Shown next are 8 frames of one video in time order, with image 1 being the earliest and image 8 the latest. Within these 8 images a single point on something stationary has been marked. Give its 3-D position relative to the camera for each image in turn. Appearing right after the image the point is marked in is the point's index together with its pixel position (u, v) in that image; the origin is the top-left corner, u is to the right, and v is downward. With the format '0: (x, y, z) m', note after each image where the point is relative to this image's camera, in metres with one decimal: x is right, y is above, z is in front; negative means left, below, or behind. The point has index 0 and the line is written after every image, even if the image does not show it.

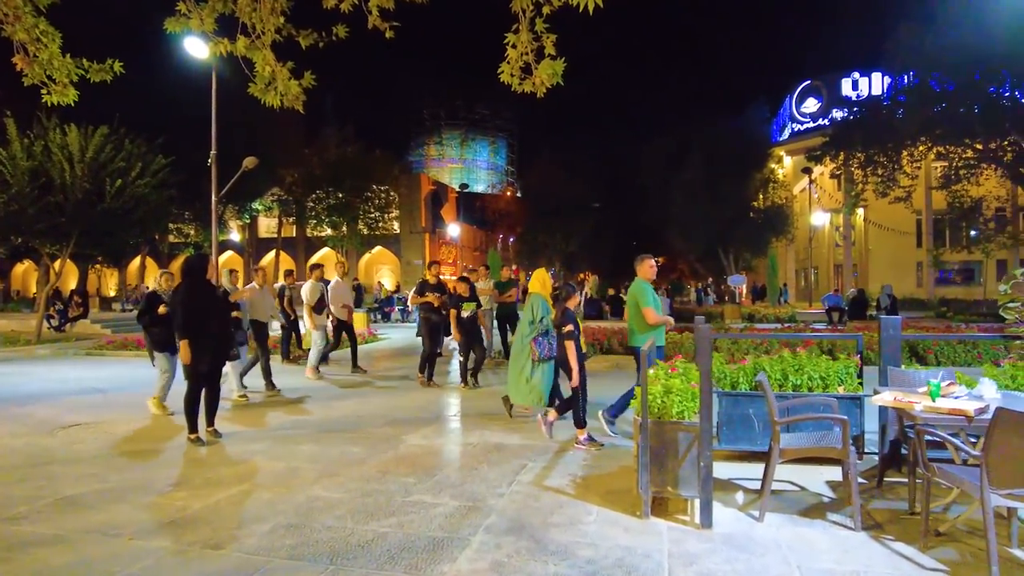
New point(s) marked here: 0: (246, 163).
0: (-7.8, +3.7, +19.3) m
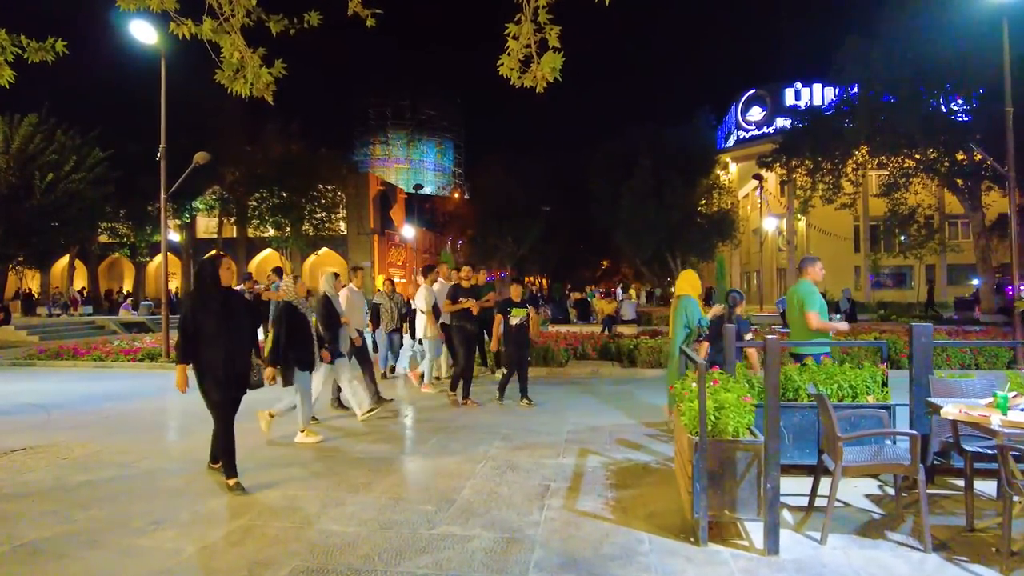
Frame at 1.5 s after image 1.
0: (-8.7, +3.6, +18.1) m
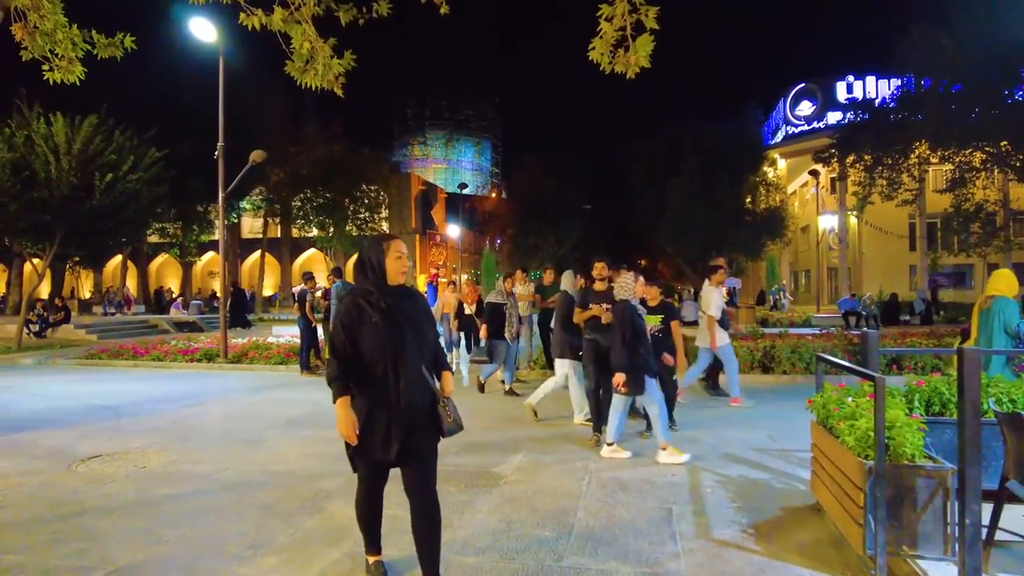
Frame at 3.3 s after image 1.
0: (-7.1, +3.6, +17.9) m
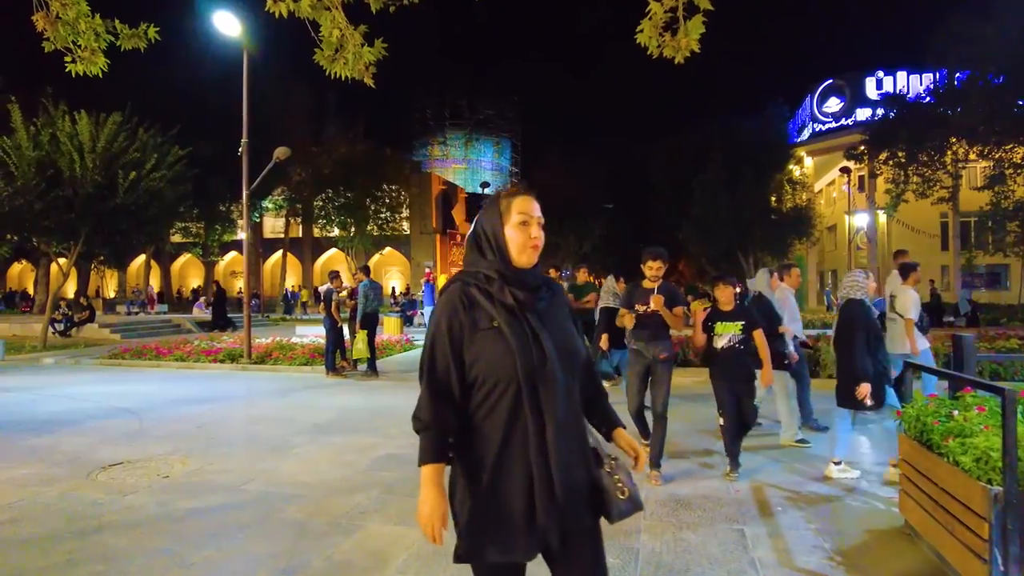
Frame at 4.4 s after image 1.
0: (-6.3, +3.7, +17.6) m
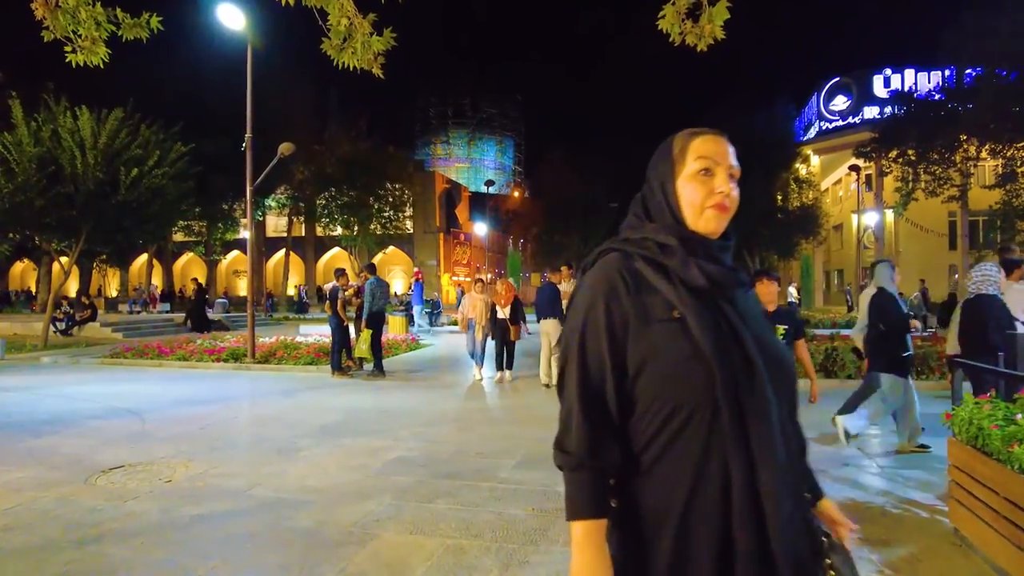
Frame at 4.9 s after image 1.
0: (-6.1, +3.7, +17.4) m
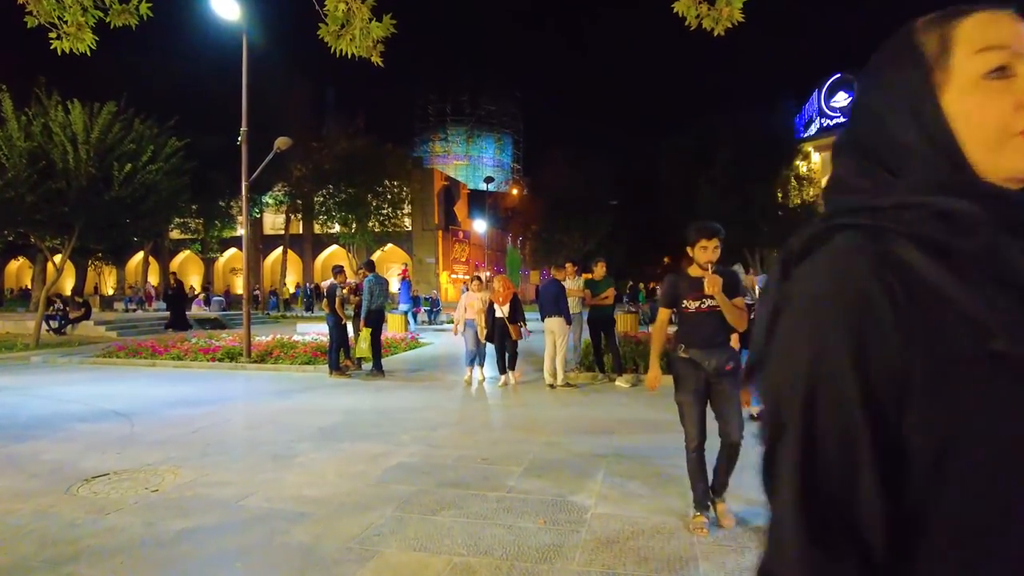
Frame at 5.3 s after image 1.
0: (-6.1, +3.8, +17.0) m
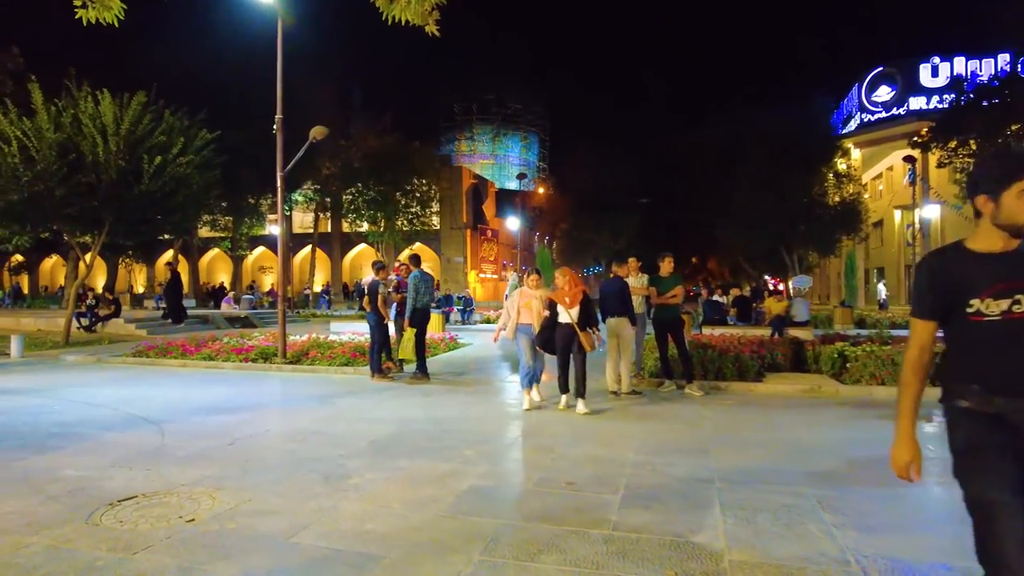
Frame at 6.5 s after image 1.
0: (-4.9, +3.8, +16.2) m
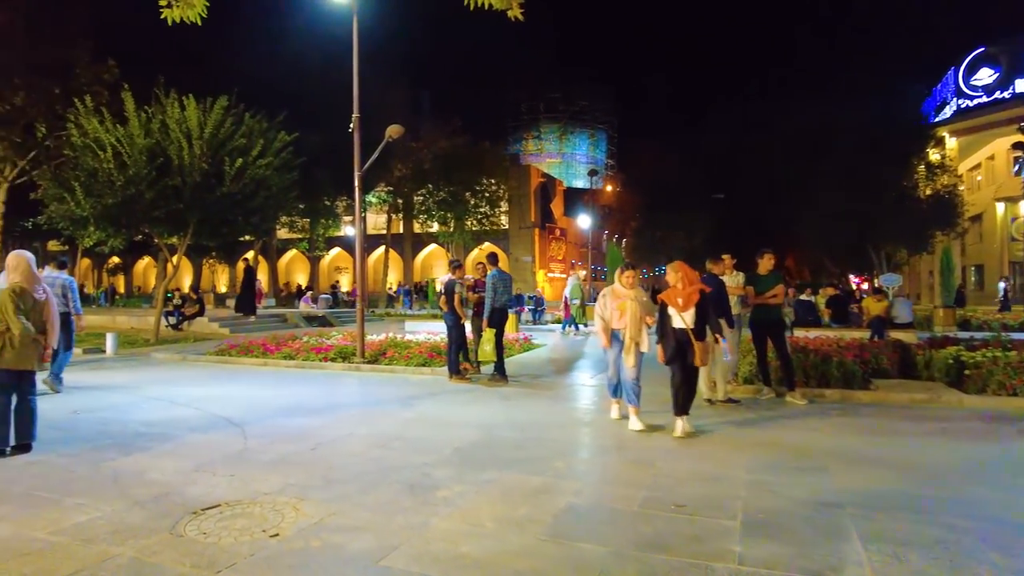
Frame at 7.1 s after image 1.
0: (-3.1, +3.9, +16.1) m
